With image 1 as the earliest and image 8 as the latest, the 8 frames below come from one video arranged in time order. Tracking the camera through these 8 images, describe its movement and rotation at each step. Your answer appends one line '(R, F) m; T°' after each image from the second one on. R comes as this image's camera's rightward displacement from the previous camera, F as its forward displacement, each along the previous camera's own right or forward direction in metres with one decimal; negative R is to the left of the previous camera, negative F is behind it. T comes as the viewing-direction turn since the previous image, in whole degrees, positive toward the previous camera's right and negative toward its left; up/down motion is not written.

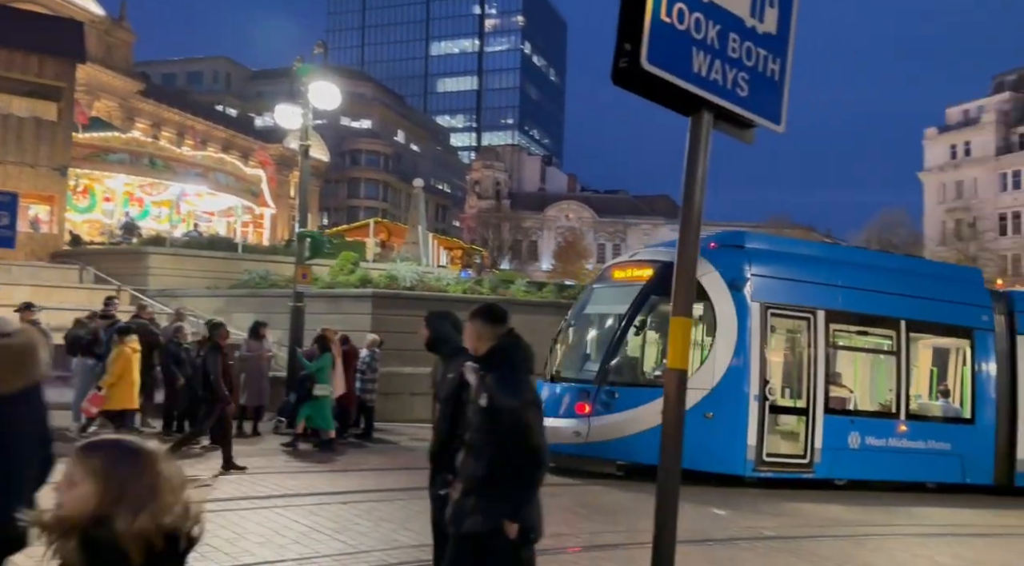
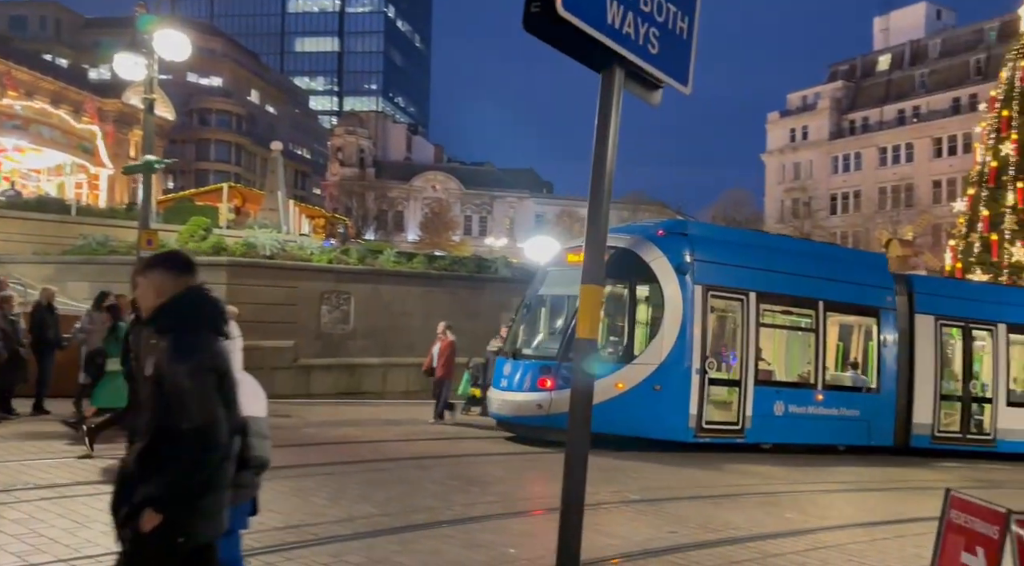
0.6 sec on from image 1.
(-0.3, +0.2) m; +10°
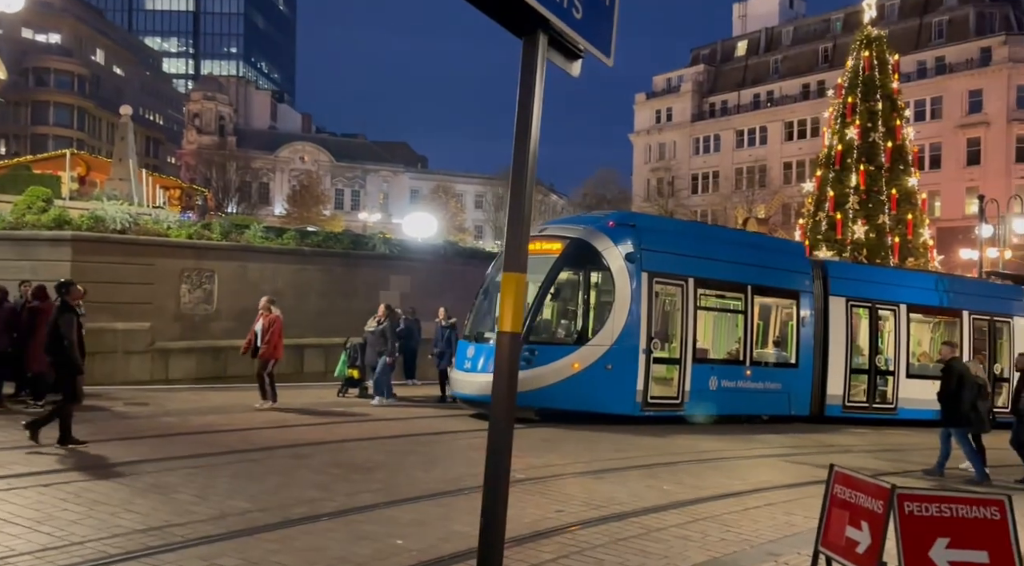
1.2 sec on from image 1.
(-0.1, +0.3) m; +8°
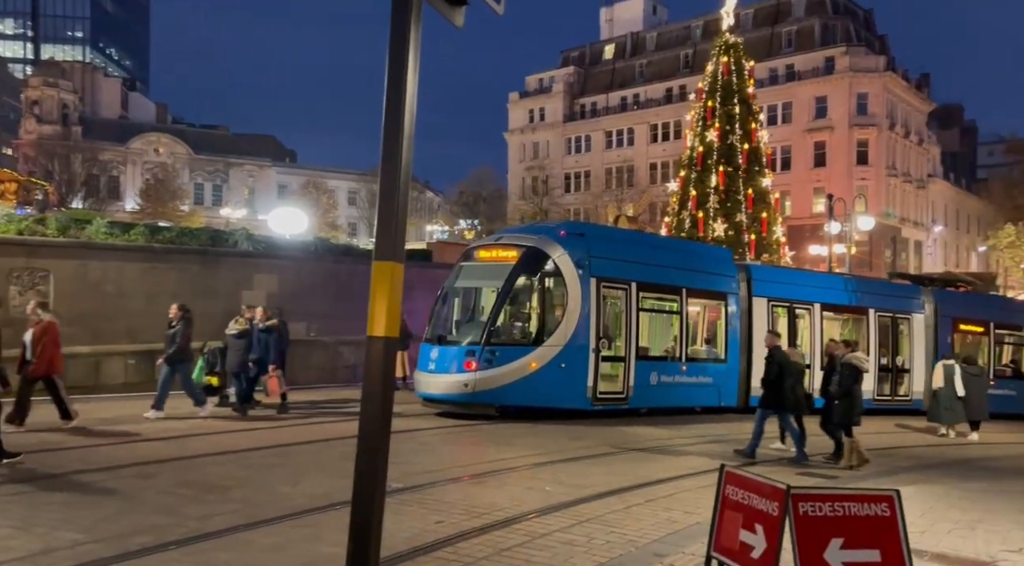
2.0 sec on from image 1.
(0.0, +0.3) m; +7°
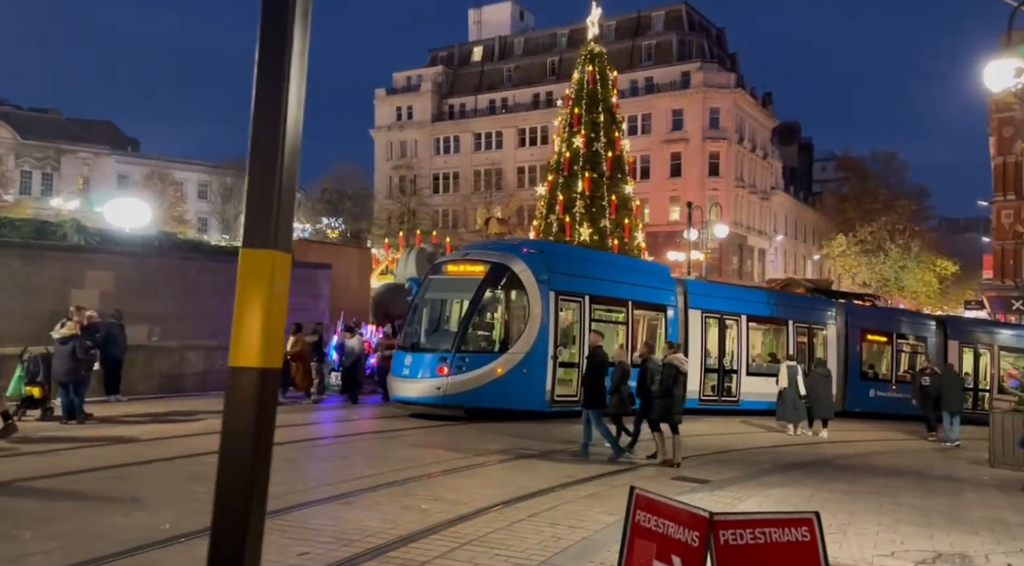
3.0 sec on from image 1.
(0.0, +0.5) m; +8°
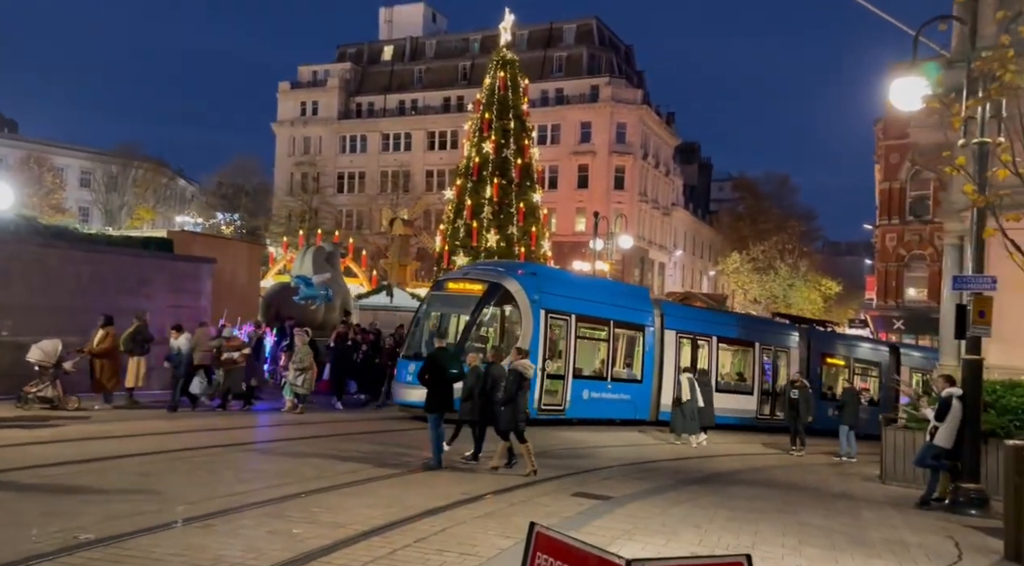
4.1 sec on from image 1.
(+0.1, +0.5) m; +5°
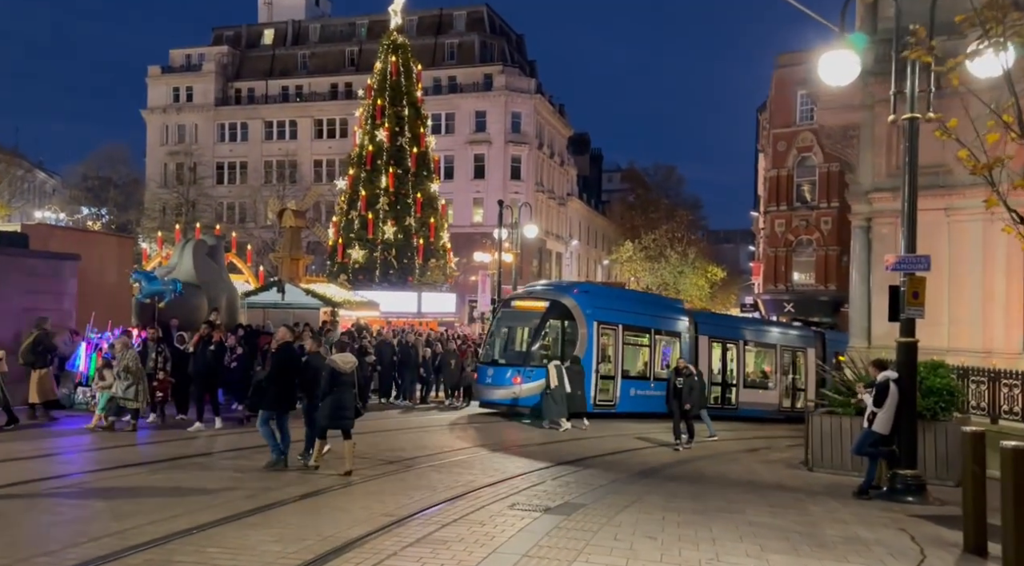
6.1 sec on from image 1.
(-0.3, +1.1) m; +6°
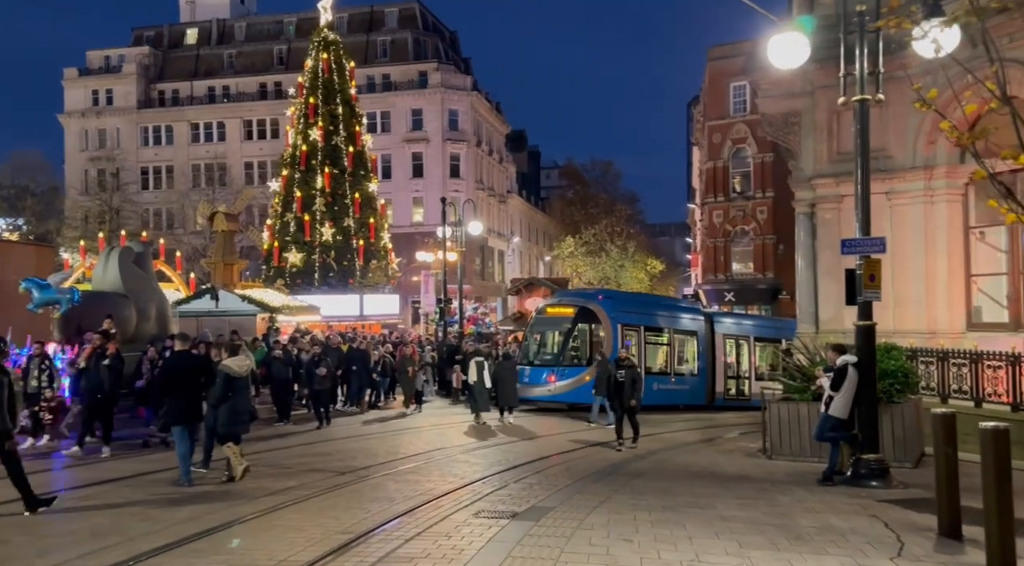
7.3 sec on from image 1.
(-0.1, +0.5) m; +3°
